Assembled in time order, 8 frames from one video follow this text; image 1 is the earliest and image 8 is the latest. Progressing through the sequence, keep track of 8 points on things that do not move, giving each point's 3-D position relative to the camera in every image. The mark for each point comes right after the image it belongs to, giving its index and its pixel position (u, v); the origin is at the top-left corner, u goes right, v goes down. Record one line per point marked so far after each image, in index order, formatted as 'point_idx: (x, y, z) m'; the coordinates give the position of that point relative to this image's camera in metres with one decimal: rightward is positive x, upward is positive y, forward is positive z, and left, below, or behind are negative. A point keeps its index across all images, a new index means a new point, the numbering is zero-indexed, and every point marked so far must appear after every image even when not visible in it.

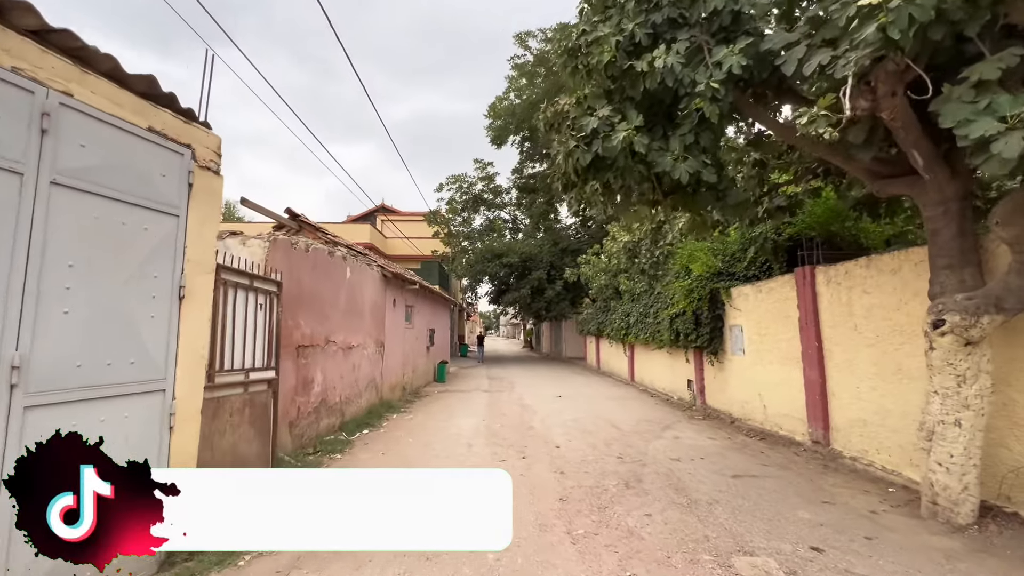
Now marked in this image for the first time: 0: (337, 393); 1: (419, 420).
0: (-3.1, -1.9, +7.8) m
1: (-2.0, -2.9, +9.4) m
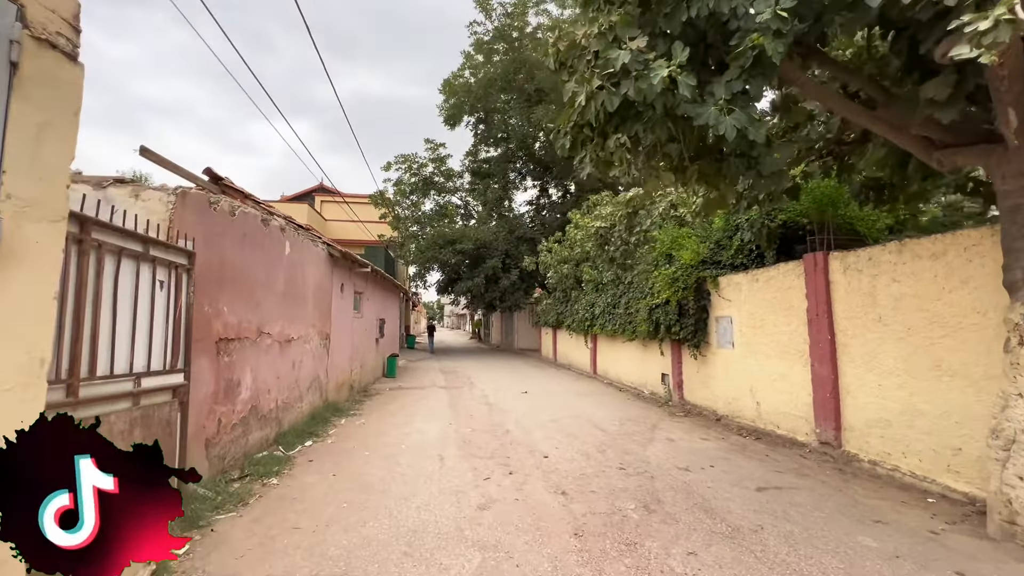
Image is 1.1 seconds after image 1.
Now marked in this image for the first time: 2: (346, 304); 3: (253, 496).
0: (-3.5, -1.6, +6.2) m
1: (-2.6, -2.5, +8.0) m
2: (-3.9, -0.4, +10.2) m
3: (-2.8, -2.2, +4.6) m
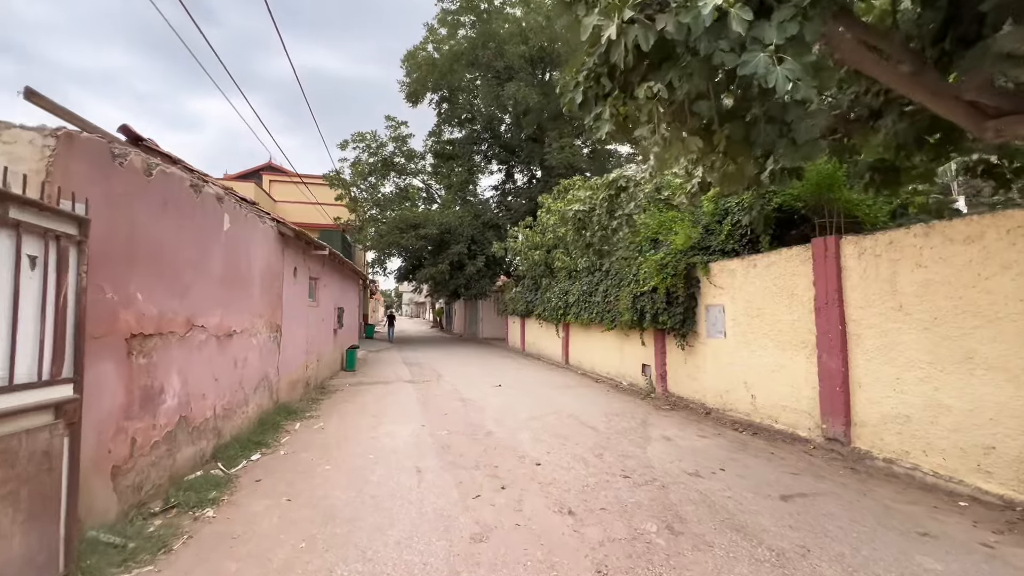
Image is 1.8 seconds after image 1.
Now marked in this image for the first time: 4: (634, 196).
0: (-3.6, -1.4, +5.1) m
1: (-2.9, -2.3, +7.0) m
2: (-4.4, -0.1, +9.0) m
3: (-2.8, -2.1, +3.6) m
4: (+3.1, +2.3, +10.6) m
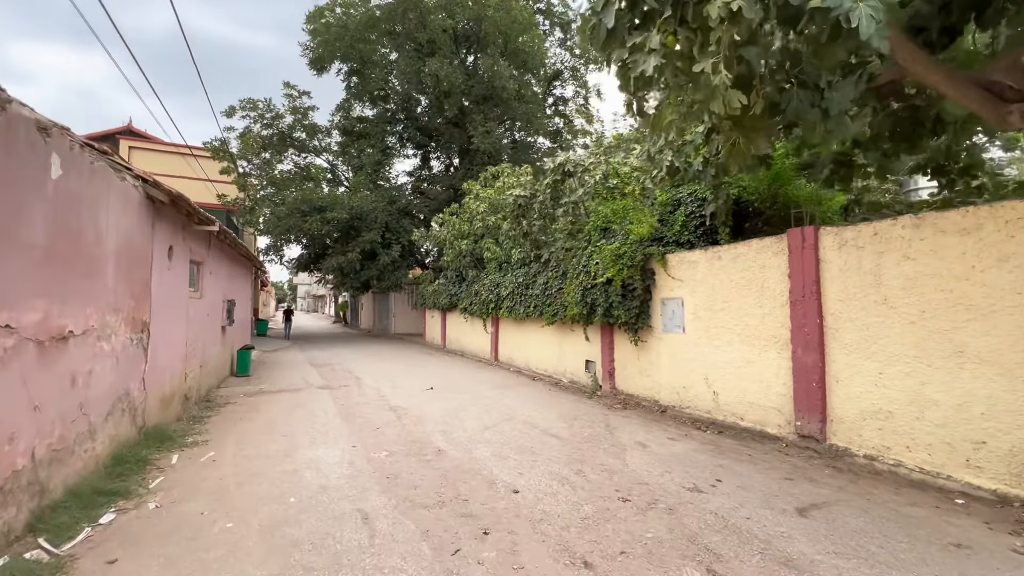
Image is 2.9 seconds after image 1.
0: (-3.7, -1.2, +3.3) m
1: (-3.5, -2.1, +5.3) m
2: (-5.3, +0.2, +6.9) m
3: (-2.6, -1.9, +2.0) m
4: (+1.7, +2.5, +10.0) m
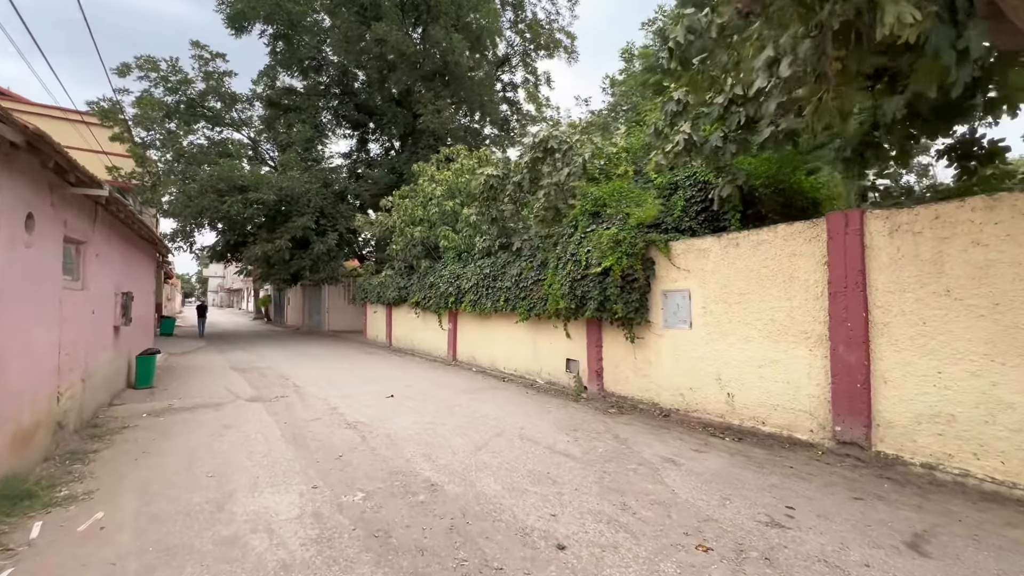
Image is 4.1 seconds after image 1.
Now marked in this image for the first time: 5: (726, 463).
0: (-3.2, -1.1, +1.6) m
1: (-3.2, -2.0, +3.6) m
2: (-5.3, +0.3, +4.9) m
3: (-1.9, -1.9, +0.5) m
4: (+1.2, +2.6, +9.0) m
5: (+2.5, -2.1, +5.1) m
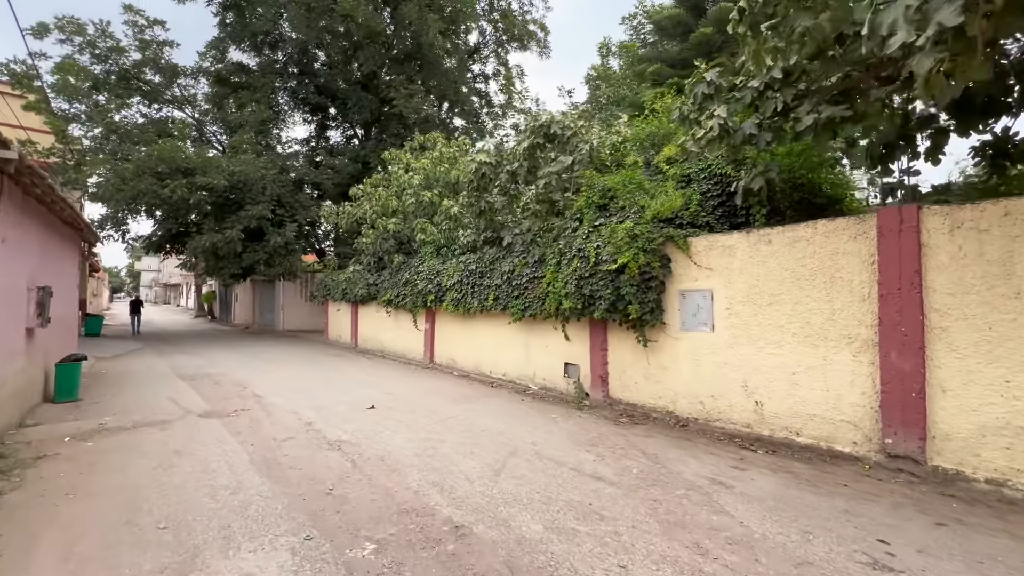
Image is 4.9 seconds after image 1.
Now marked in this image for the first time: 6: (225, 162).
0: (-2.5, -1.1, +0.5) m
1: (-2.8, -1.9, +2.6) m
2: (-4.9, +0.4, +3.6) m
3: (-1.1, -1.8, -0.4) m
4: (+1.1, +2.7, +8.3) m
5: (+2.8, -2.1, +4.6) m
6: (-12.1, +5.3, +18.2) m
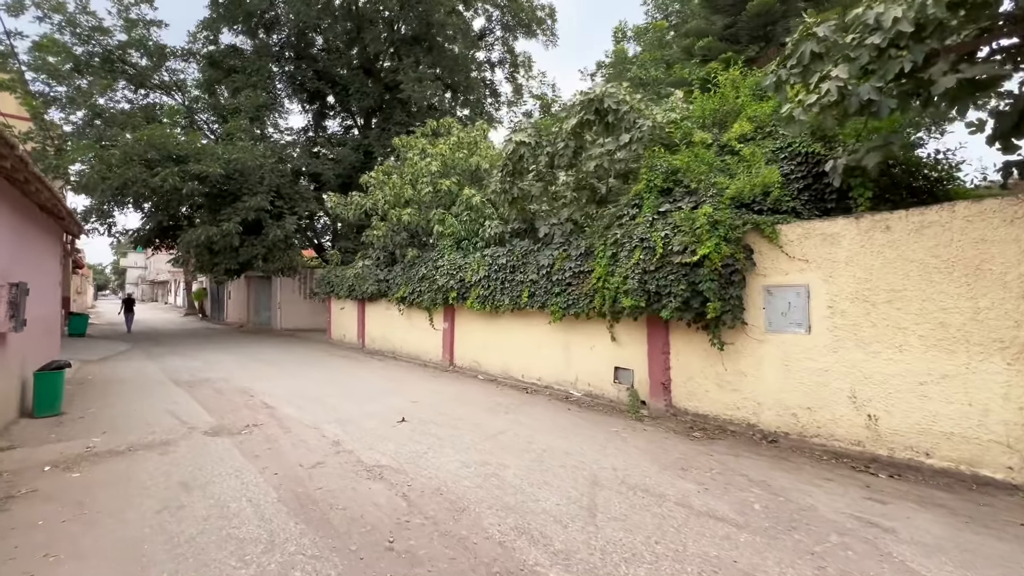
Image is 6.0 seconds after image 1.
0: (-1.6, -1.1, -0.4) m
1: (-1.9, -1.9, +1.6) m
2: (-4.1, +0.4, +2.6) m
3: (-0.2, -1.8, -1.4) m
4: (+1.9, +2.7, +7.4) m
5: (+3.7, -2.0, +3.8) m
6: (-11.5, +5.4, +17.0) m
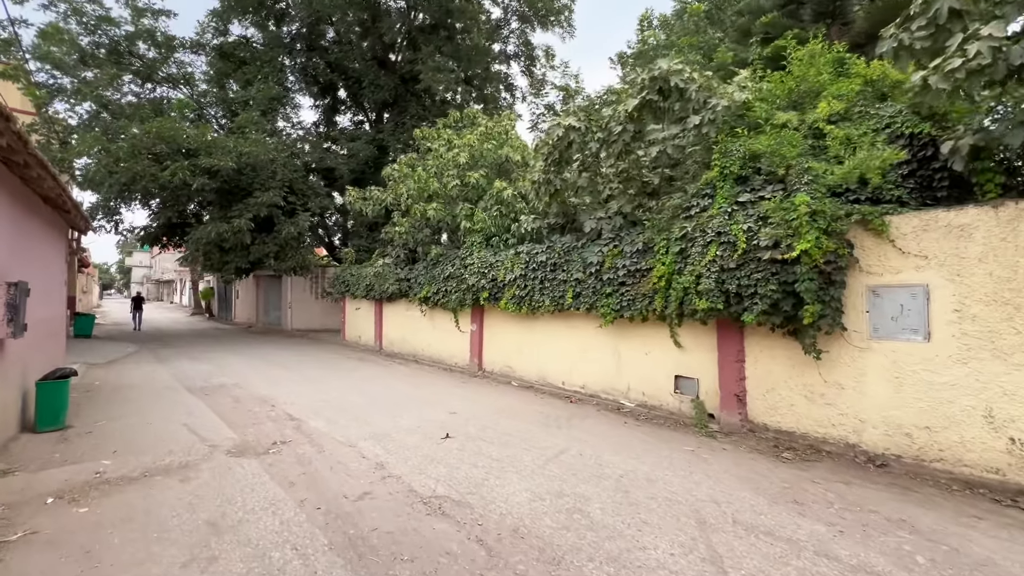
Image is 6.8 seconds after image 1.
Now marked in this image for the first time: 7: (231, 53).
0: (-0.8, -1.1, -1.2) m
1: (-1.1, -1.9, +0.9) m
2: (-3.3, +0.4, +1.9) m
3: (+0.6, -1.9, -2.1) m
4: (+2.7, +2.7, +6.6) m
5: (+4.5, -2.0, +3.0) m
6: (-10.7, +5.5, +16.3) m
7: (-12.4, +10.5, +19.2) m
